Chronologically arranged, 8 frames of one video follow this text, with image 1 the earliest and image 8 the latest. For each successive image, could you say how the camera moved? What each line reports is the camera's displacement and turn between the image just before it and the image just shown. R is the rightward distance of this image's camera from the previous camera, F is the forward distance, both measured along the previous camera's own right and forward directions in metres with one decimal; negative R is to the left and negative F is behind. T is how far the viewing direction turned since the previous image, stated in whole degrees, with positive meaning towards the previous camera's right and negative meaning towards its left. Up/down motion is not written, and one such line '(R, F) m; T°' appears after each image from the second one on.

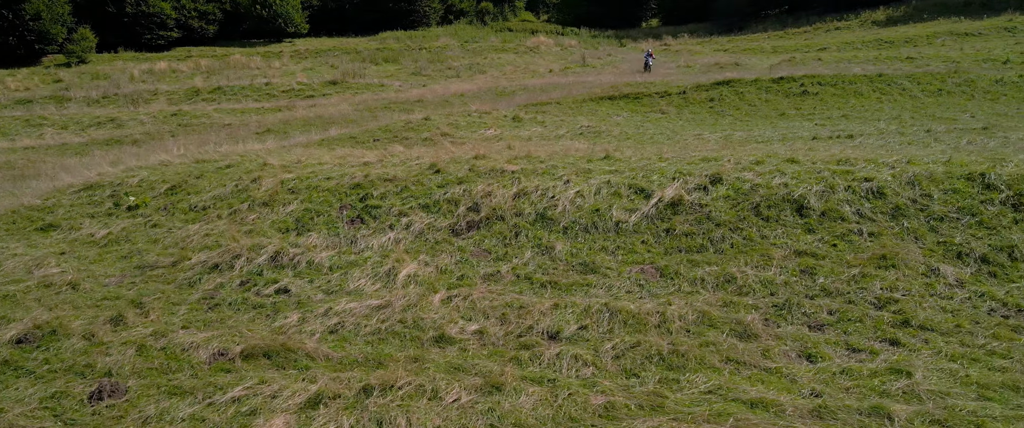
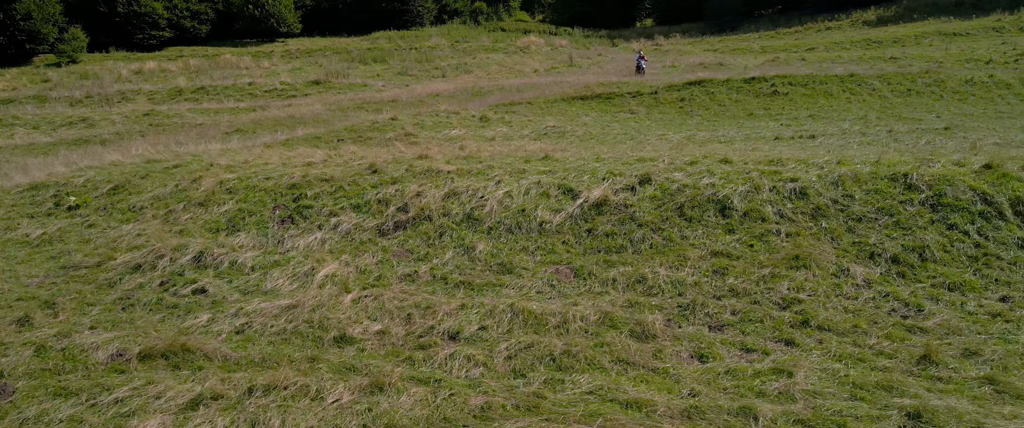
(+0.8, 0.0) m; 0°
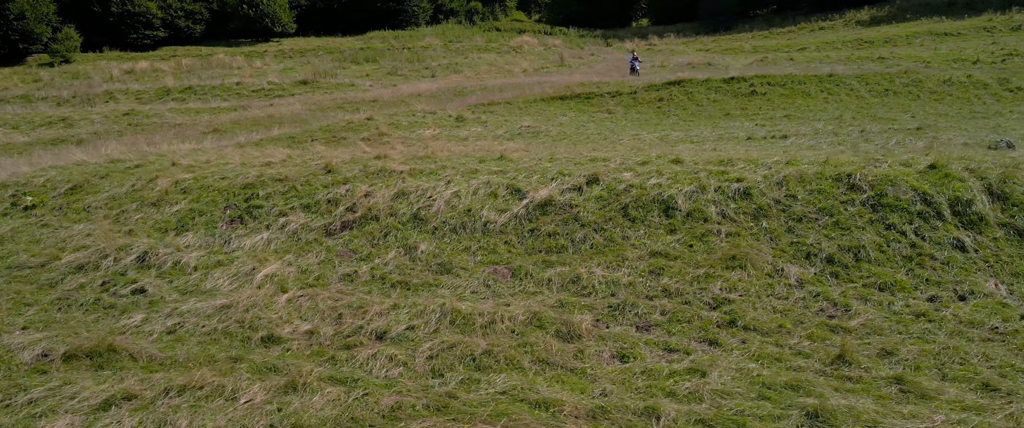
(+0.6, 0.0) m; 0°
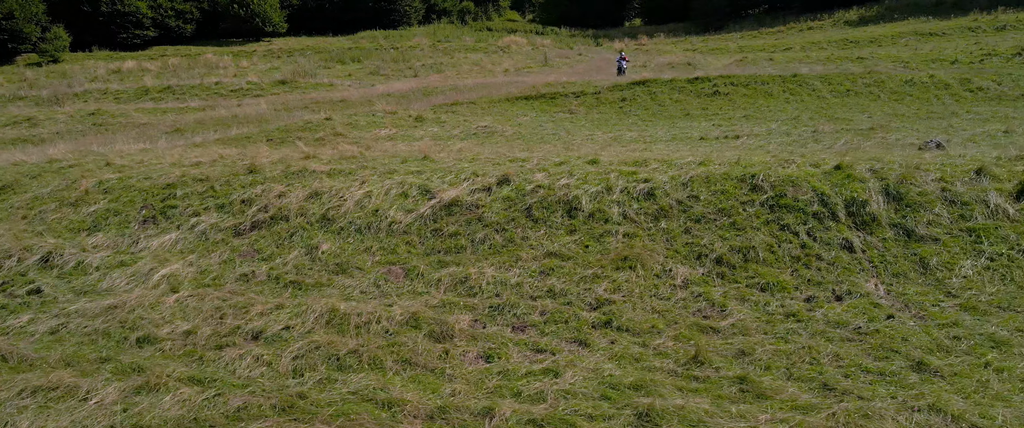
(+1.1, 0.0) m; 0°
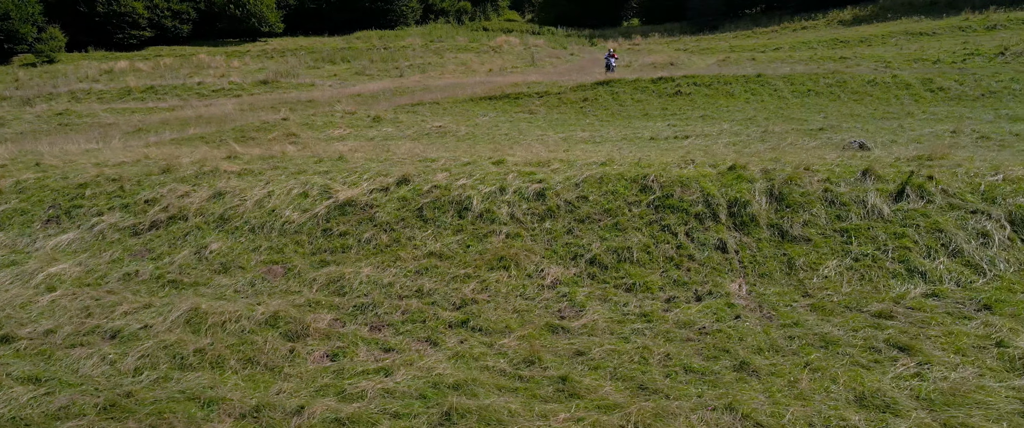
(+1.3, 0.0) m; 0°
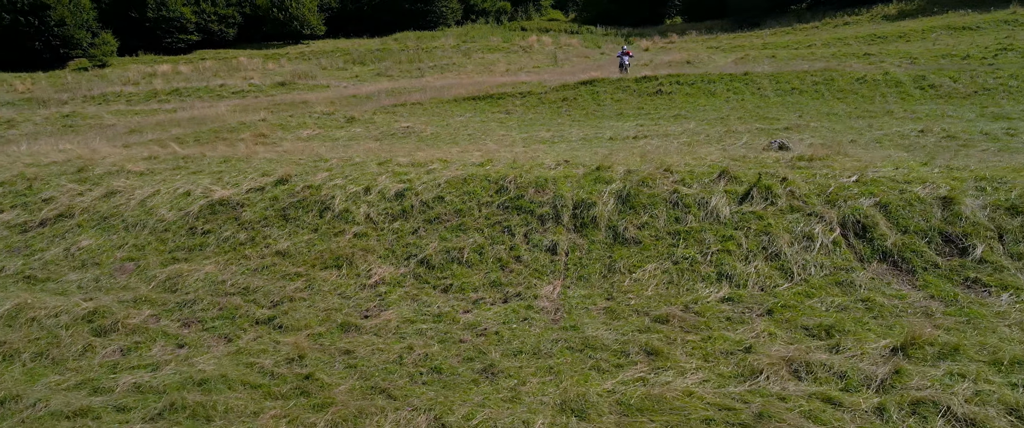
(+2.2, 0.0) m; -4°
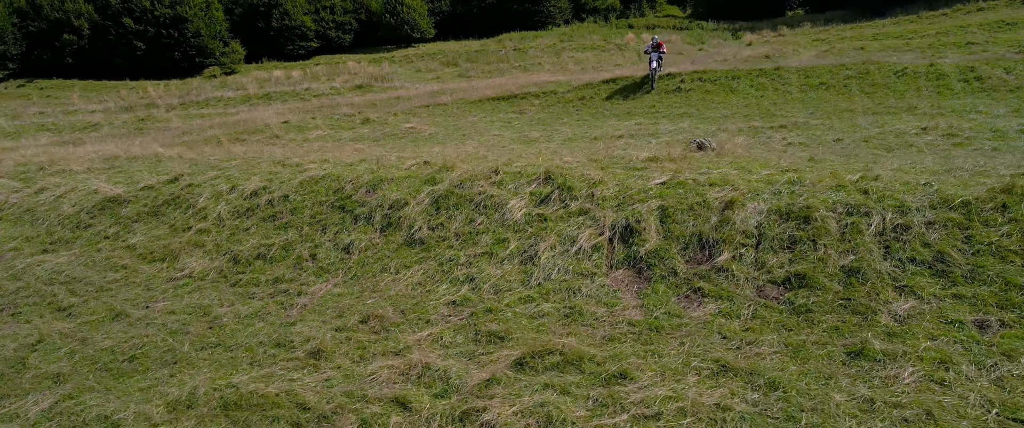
(+3.3, +0.2) m; -9°
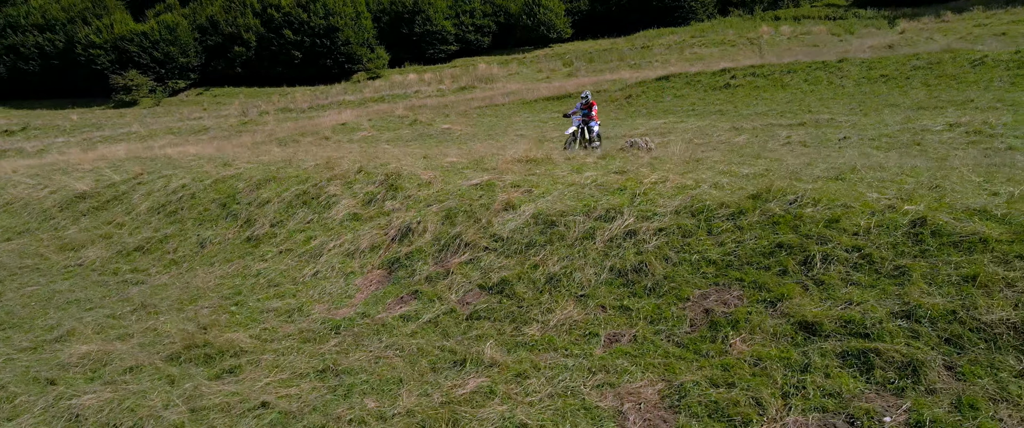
(+3.3, +0.3) m; -11°
